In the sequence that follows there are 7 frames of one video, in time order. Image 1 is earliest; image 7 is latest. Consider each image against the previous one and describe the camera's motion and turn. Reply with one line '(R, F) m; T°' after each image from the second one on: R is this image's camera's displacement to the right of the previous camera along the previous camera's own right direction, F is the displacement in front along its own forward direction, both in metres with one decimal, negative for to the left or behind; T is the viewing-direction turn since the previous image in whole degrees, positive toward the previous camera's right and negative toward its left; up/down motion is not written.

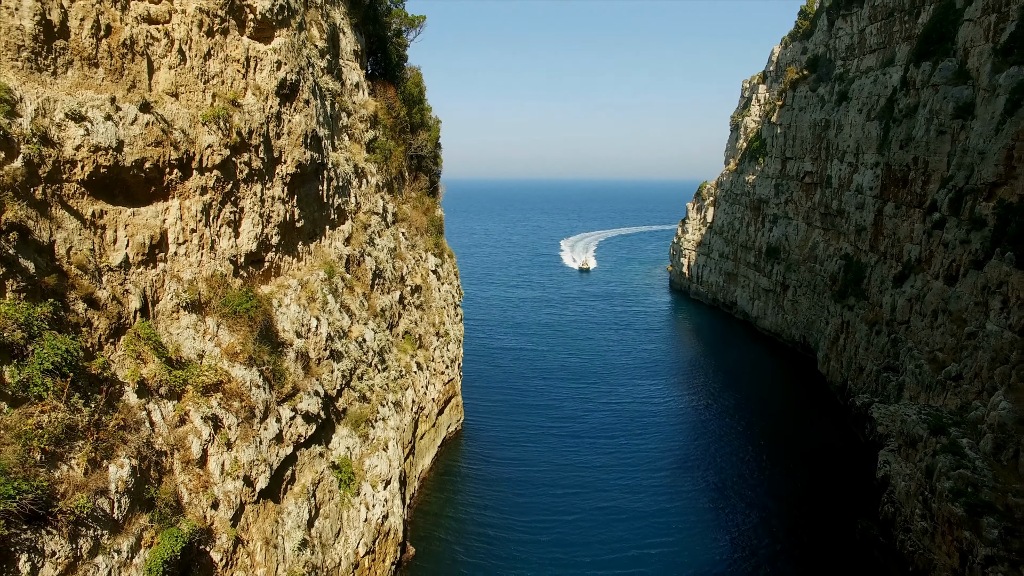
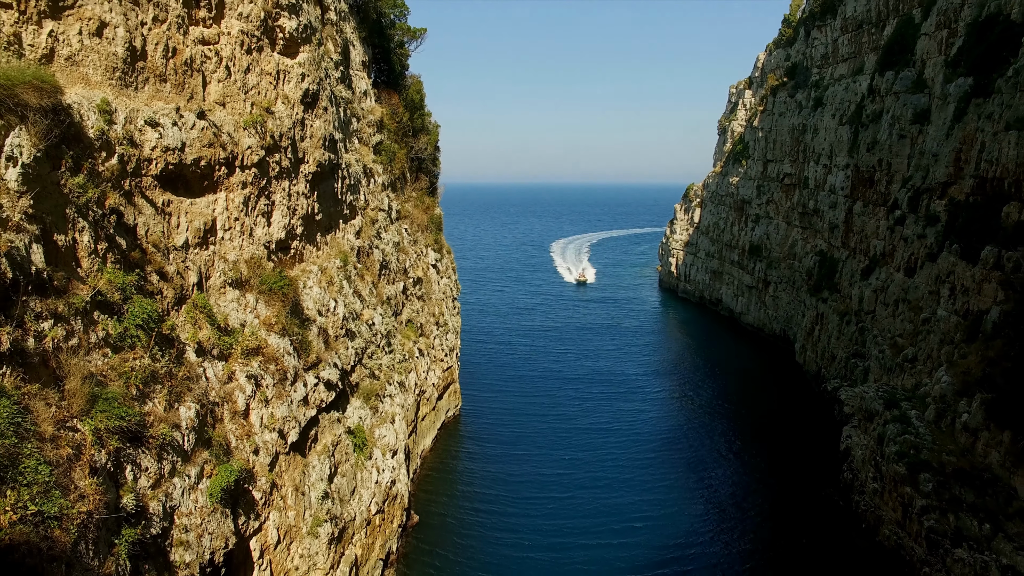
(0.0, -2.1) m; 0°
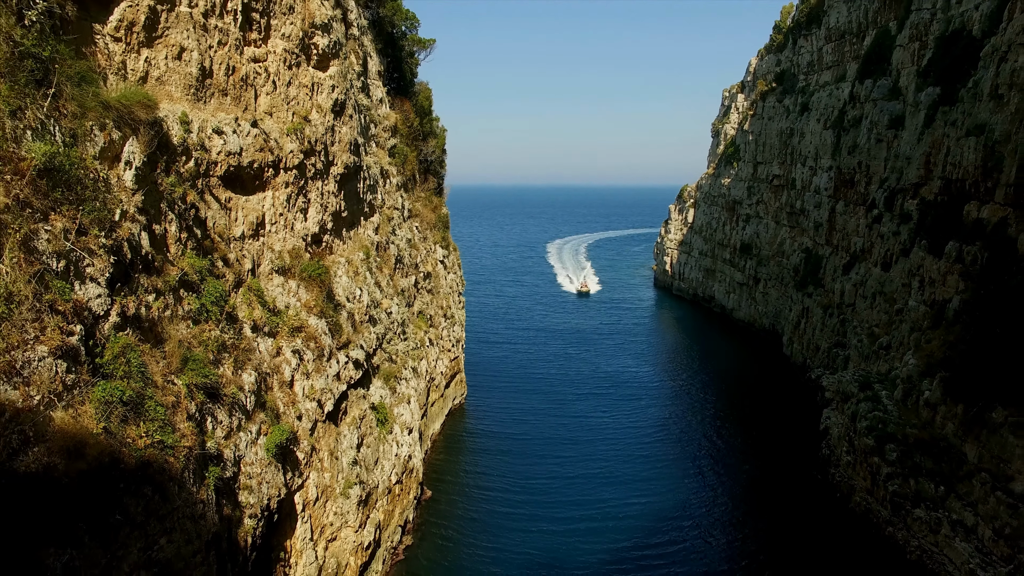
(-0.3, -1.9) m; 0°
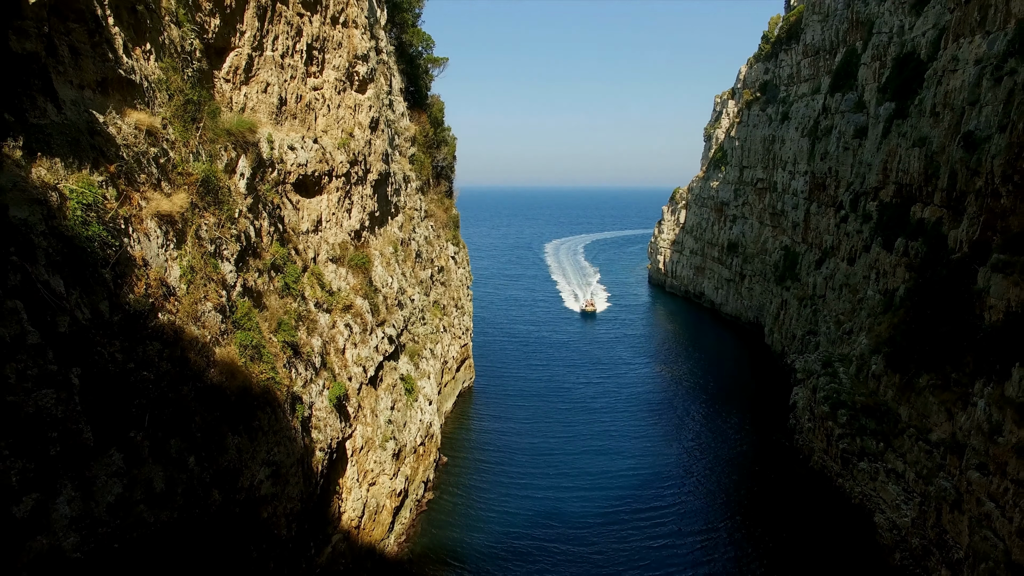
(-0.3, -3.4) m; 0°
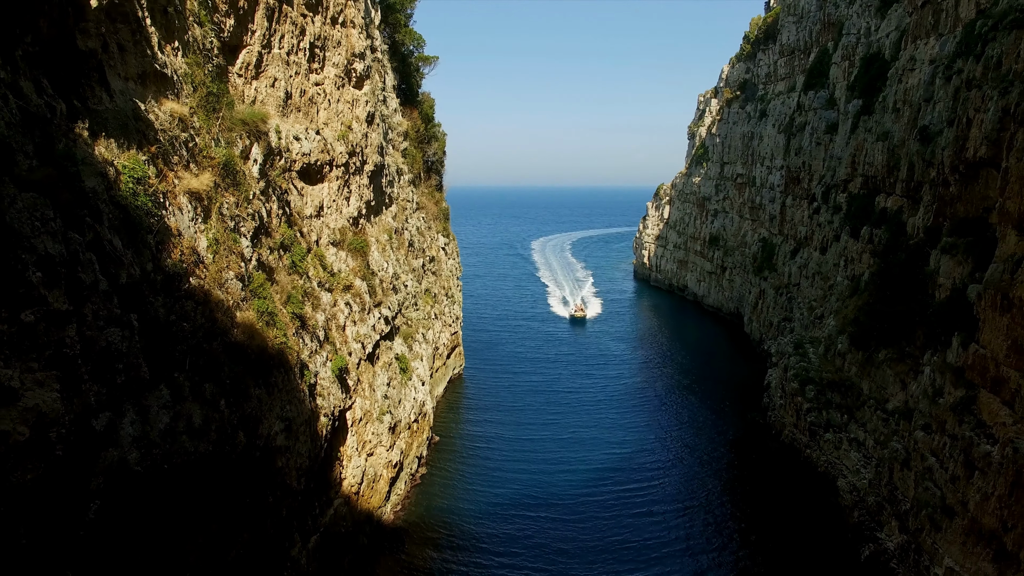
(0.0, -1.4) m; +1°
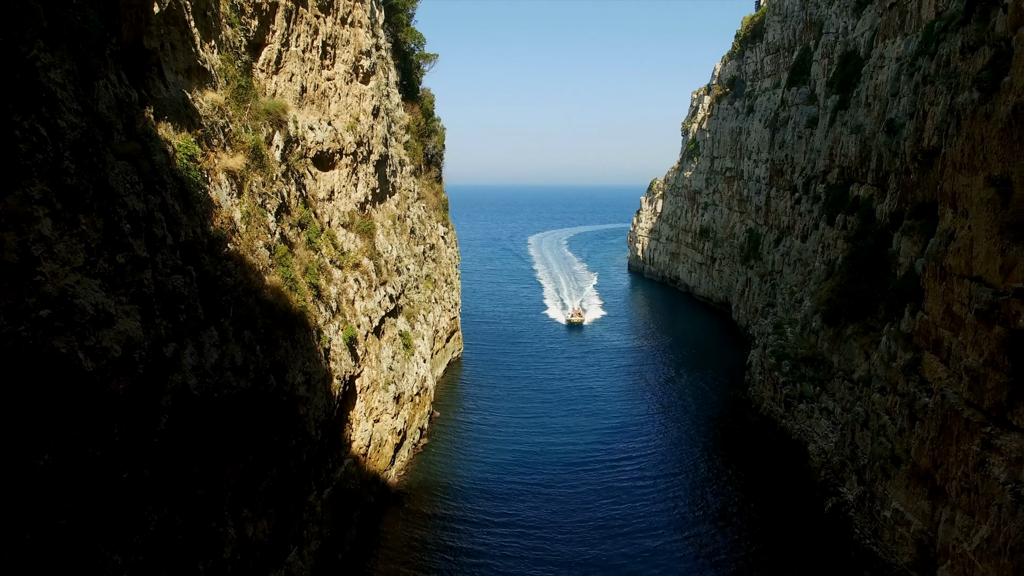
(+0.1, -1.8) m; 0°
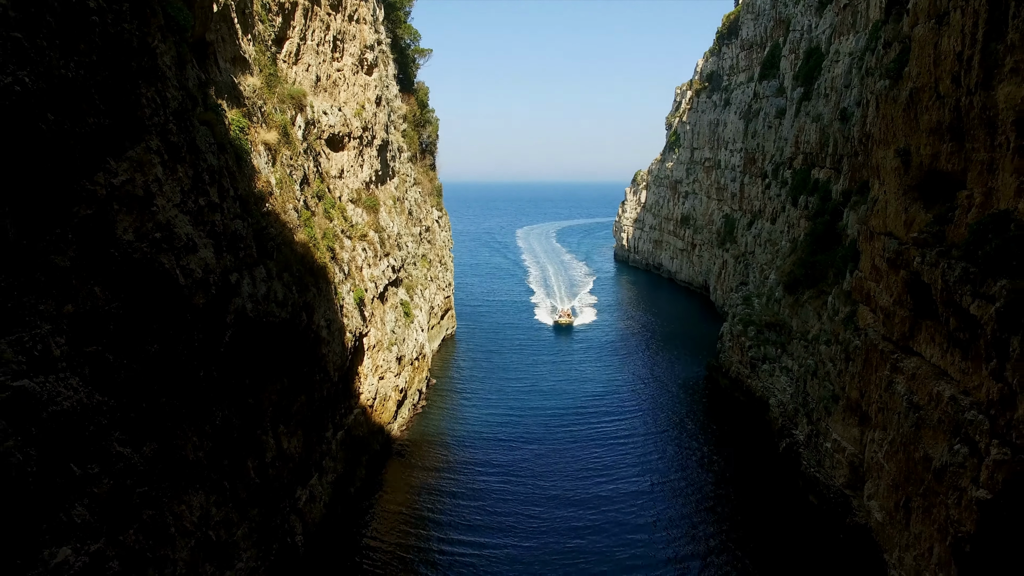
(0.0, -2.6) m; +1°
